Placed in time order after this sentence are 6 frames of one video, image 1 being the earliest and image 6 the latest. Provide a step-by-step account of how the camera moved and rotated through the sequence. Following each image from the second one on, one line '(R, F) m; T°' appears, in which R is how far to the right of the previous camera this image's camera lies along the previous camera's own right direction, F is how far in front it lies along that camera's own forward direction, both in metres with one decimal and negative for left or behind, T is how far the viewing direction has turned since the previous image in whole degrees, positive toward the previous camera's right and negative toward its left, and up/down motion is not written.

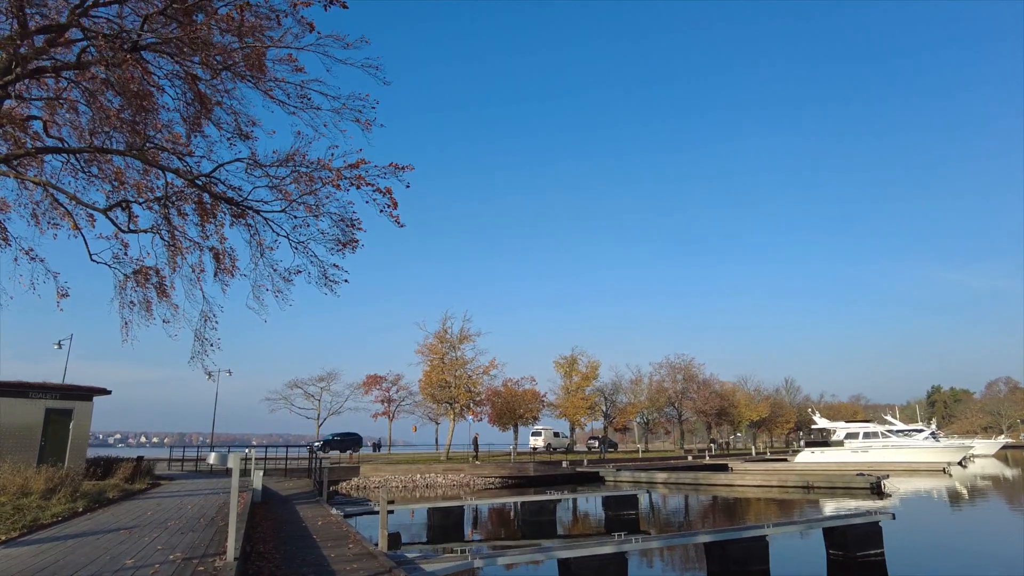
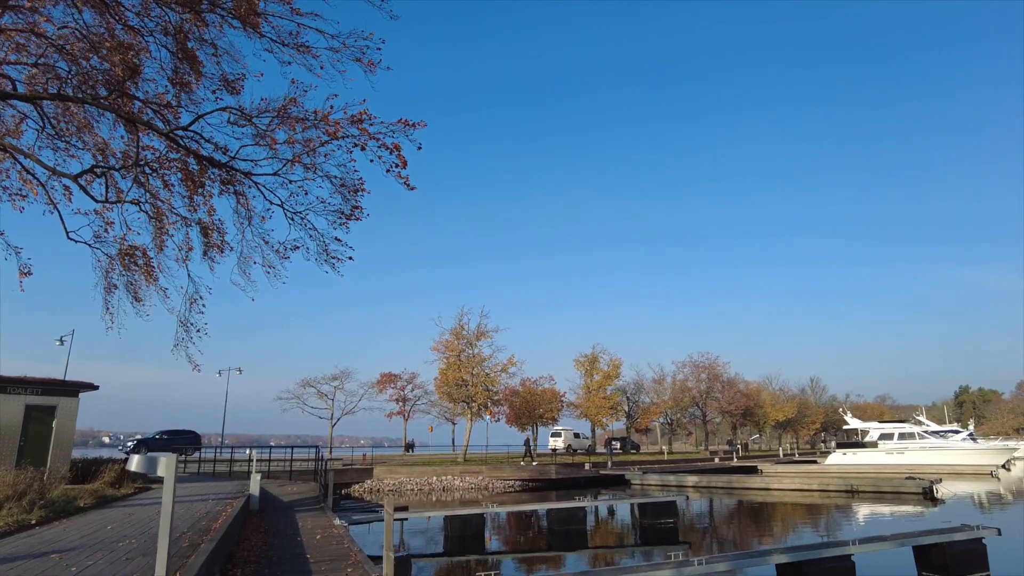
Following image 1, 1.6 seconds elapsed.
(-0.2, +1.8) m; -1°
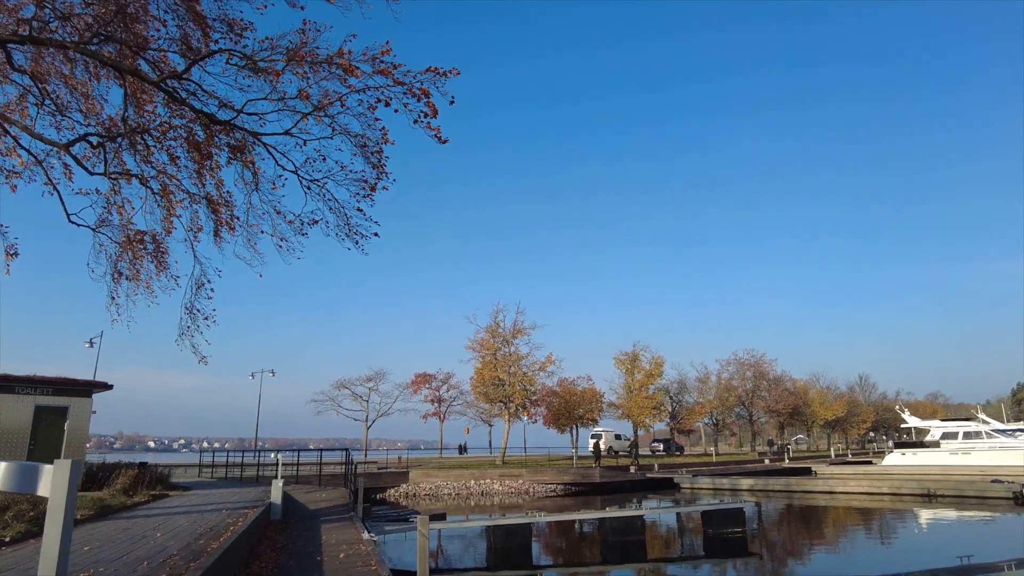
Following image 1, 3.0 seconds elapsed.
(-0.3, +1.6) m; -3°
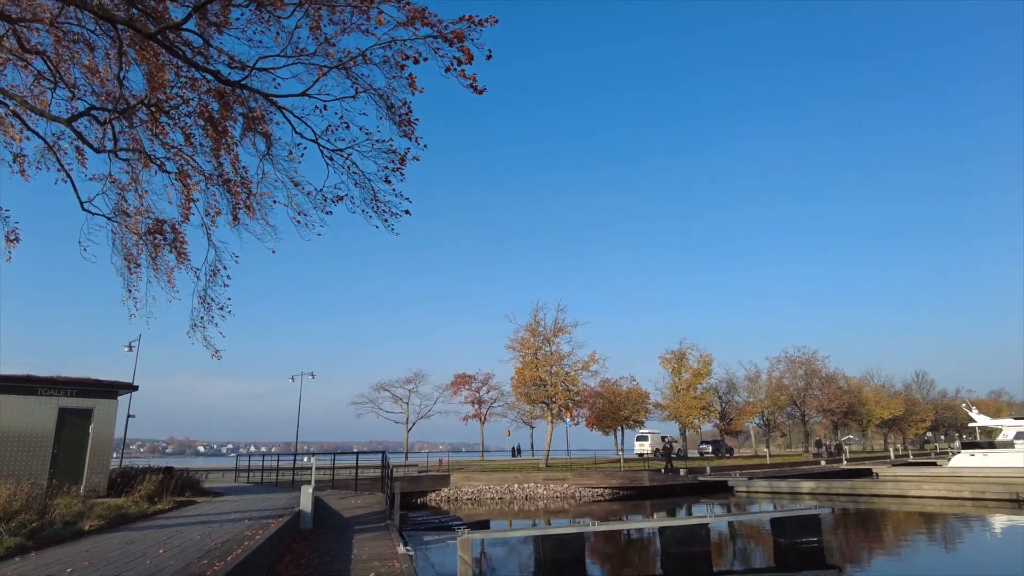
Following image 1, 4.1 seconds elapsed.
(-0.2, +1.2) m; -3°
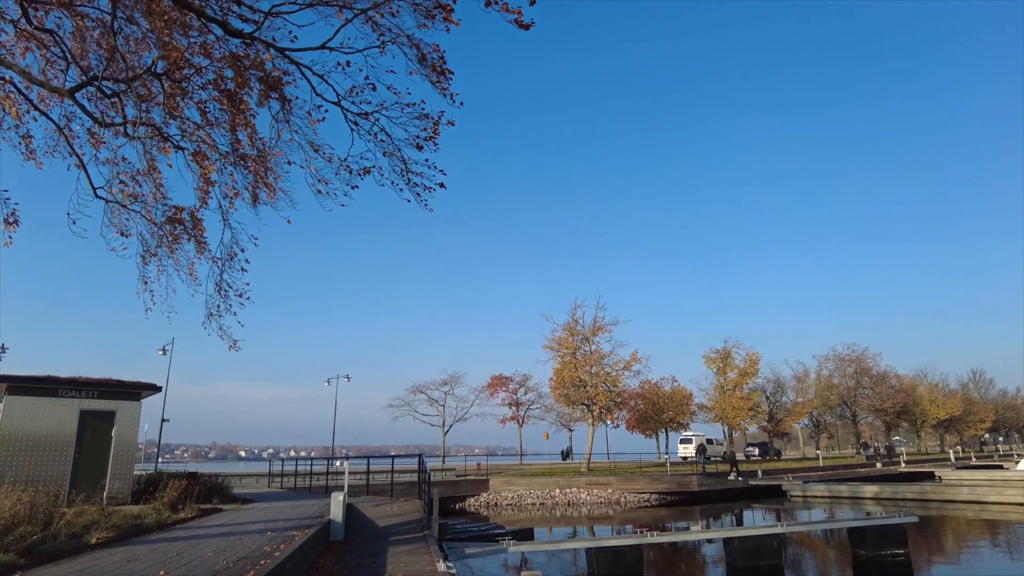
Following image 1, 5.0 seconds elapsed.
(-0.2, +1.1) m; -3°
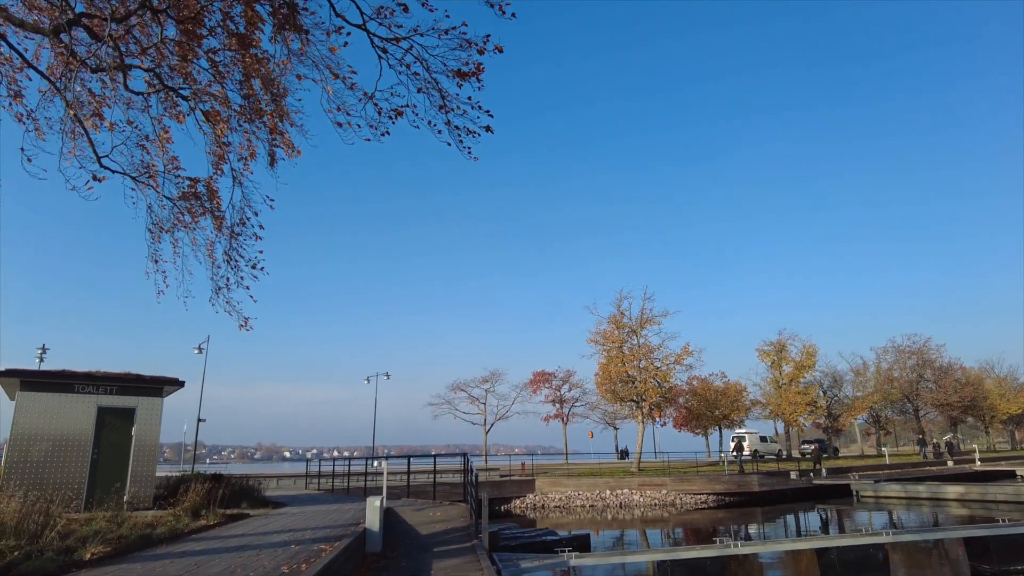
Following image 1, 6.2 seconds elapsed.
(-0.3, +1.4) m; -3°
